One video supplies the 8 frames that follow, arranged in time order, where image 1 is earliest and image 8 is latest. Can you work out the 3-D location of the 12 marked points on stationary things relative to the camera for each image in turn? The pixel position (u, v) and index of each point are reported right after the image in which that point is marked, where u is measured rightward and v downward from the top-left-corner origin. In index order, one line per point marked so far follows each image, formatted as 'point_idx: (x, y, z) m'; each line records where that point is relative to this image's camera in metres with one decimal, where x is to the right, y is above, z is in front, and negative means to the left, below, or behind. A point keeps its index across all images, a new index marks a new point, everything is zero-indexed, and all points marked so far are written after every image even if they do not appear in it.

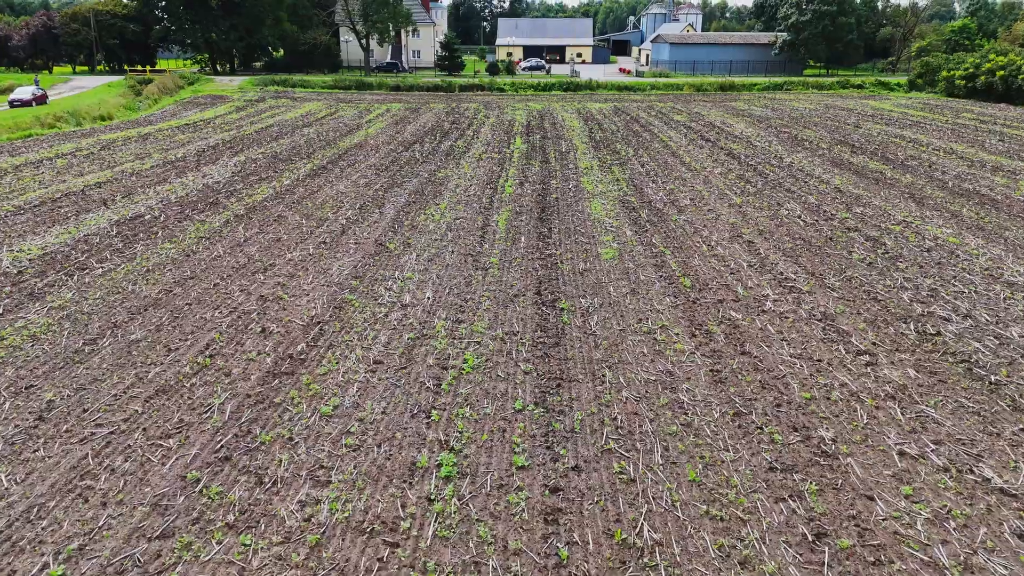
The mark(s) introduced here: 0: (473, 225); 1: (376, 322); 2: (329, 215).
0: (-0.4, +0.6, +9.9) m
1: (-0.9, -0.2, +6.5) m
2: (-1.9, +0.7, +10.3) m
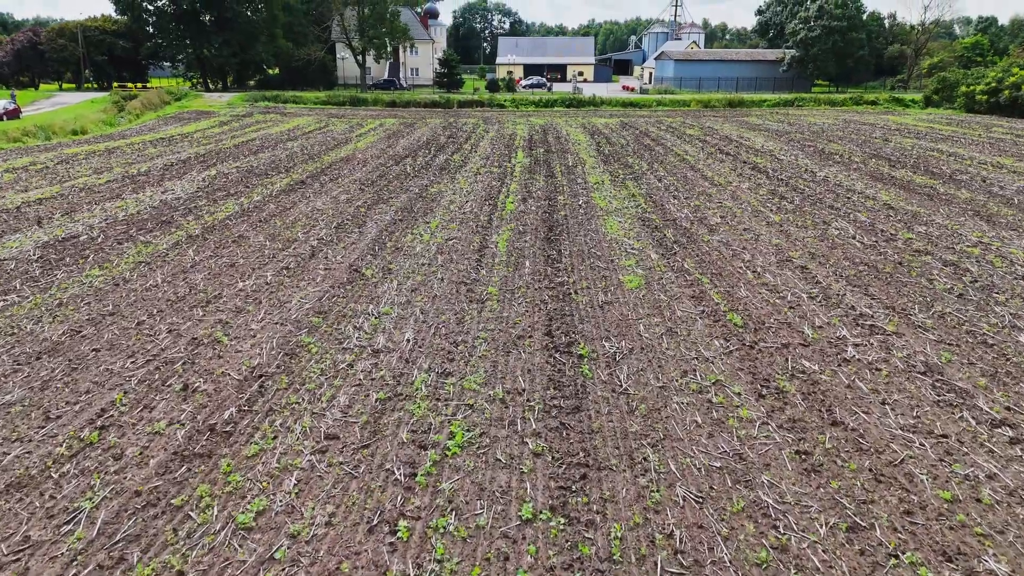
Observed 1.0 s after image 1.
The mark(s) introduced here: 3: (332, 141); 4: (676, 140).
0: (-0.4, +0.3, +8.4) m
1: (-0.9, -0.4, +4.9) m
2: (-1.9, +0.5, +8.7) m
3: (-3.3, +2.7, +18.6) m
4: (+3.1, +2.8, +18.9) m
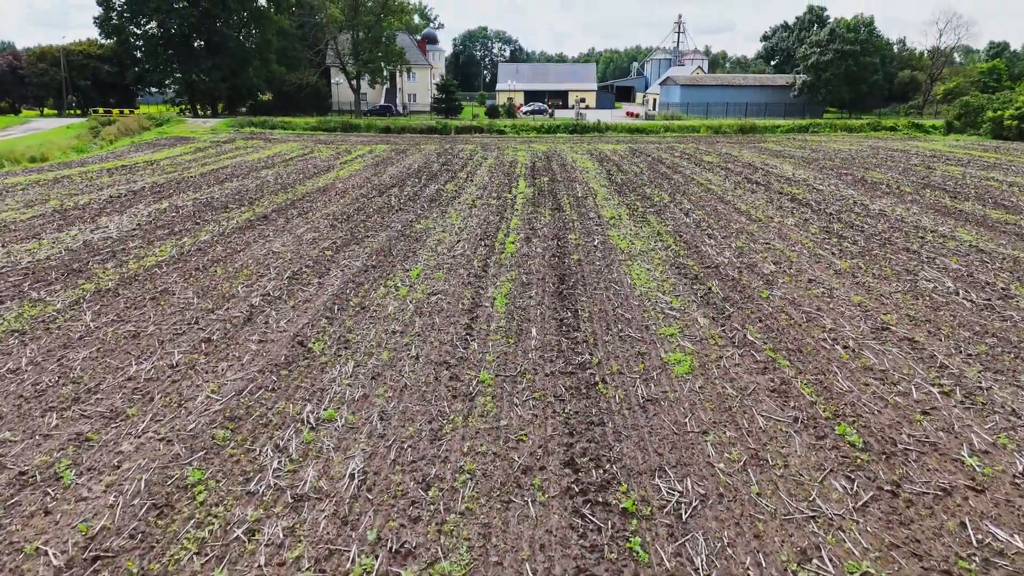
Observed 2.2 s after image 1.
0: (-0.4, -0.1, +6.4) m
1: (-0.9, -0.8, +3.0) m
2: (-1.8, 0.0, +6.8) m
3: (-3.3, +2.0, +16.7) m
4: (+3.1, +2.0, +17.0) m
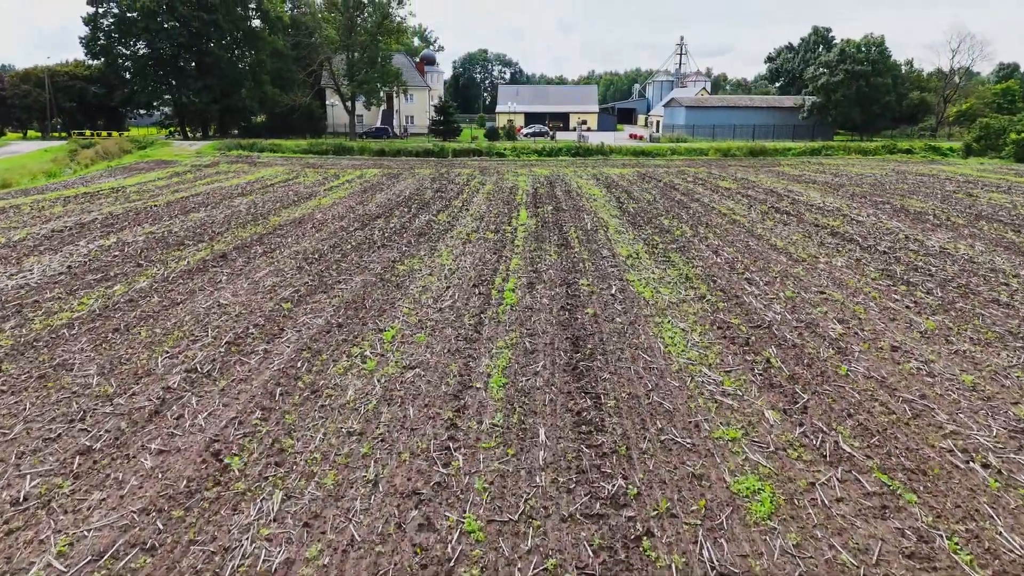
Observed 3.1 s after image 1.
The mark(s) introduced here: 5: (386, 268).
0: (-0.4, -0.5, +4.9) m
1: (-0.9, -1.1, +1.4) m
2: (-1.8, -0.4, +5.3) m
3: (-3.3, +1.4, +15.2) m
4: (+3.1, +1.4, +15.5) m
5: (-1.1, +0.2, +8.4) m
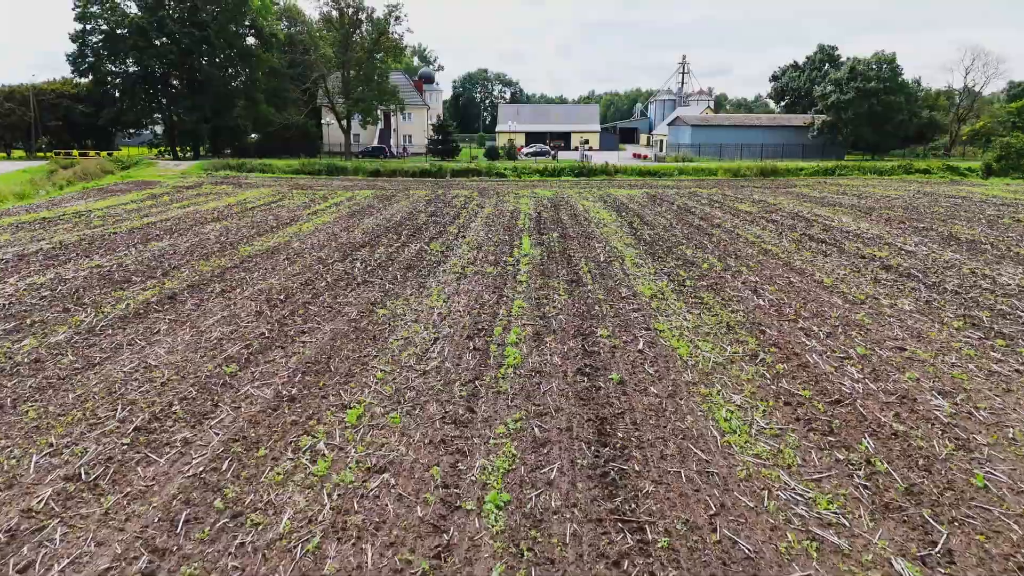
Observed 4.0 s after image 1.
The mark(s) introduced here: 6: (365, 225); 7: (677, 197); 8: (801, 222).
0: (-0.3, -0.8, +3.5) m
1: (-0.8, -1.3, 0.0) m
2: (-1.8, -0.7, +3.8) m
3: (-3.3, +0.9, +13.8) m
4: (+3.1, +1.0, +14.1) m
5: (-1.0, -0.2, +7.0) m
6: (-2.0, +0.8, +13.4) m
7: (+3.1, +1.7, +19.1) m
8: (+3.9, +0.9, +13.4) m
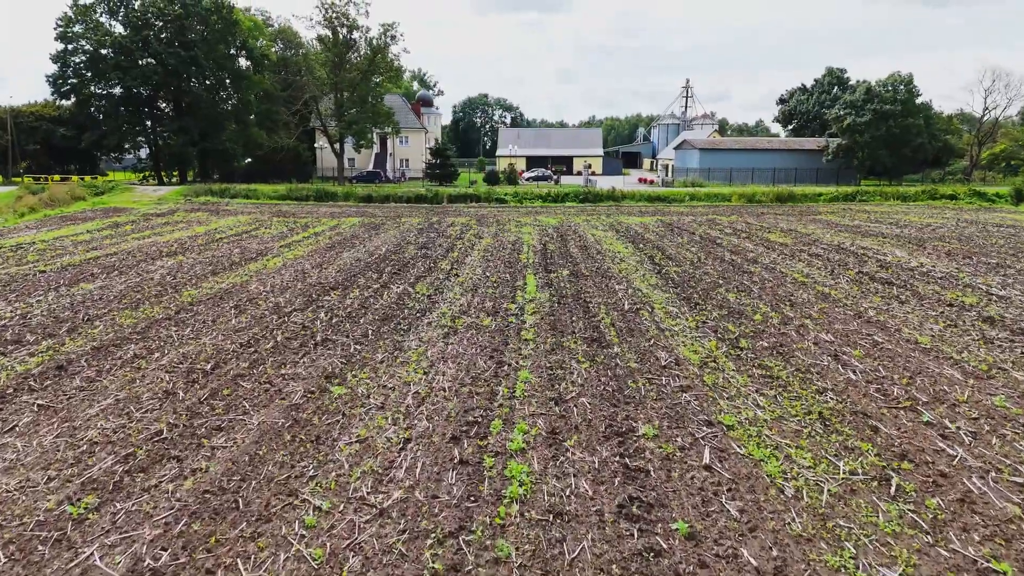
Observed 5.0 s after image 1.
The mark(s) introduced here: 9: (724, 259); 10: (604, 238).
0: (-0.3, -1.0, +1.6) m
1: (-0.8, -1.5, -1.9) m
2: (-1.8, -1.0, +1.9) m
3: (-3.3, +0.4, +12.0) m
4: (+3.1, +0.4, +12.3) m
5: (-1.0, -0.5, +5.1) m
6: (-1.9, +0.3, +11.5) m
7: (+3.1, +1.1, +17.3) m
8: (+3.9, +0.4, +11.6) m
9: (+2.4, +0.3, +11.2) m
10: (+1.3, +0.7, +14.3) m
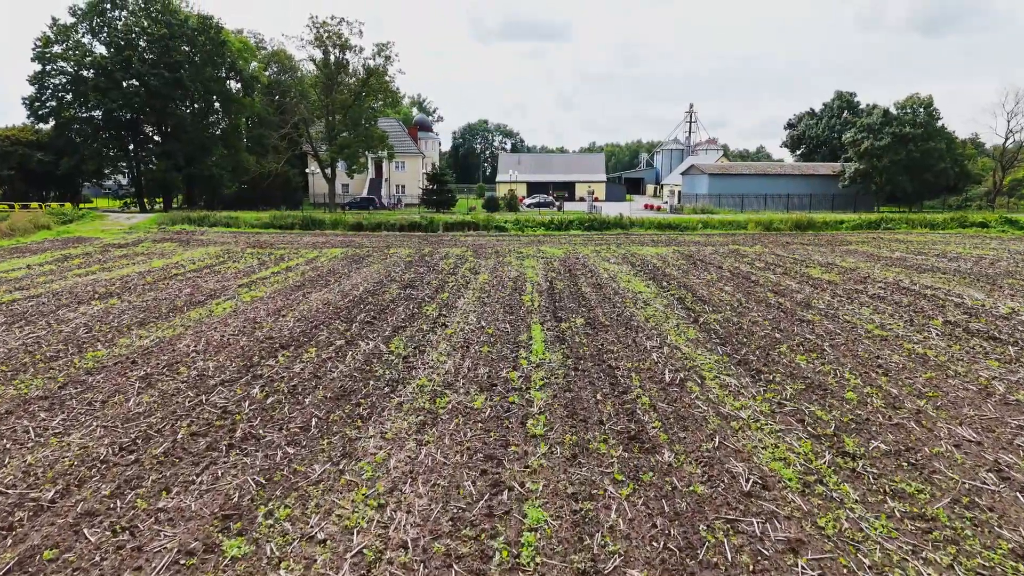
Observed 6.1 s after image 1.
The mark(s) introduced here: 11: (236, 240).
0: (-0.3, -1.2, -0.4) m
1: (-0.8, -1.6, -3.9) m
2: (-1.8, -1.2, 0.0) m
3: (-3.3, -0.1, +10.0) m
4: (+3.1, 0.0, +10.3) m
5: (-1.0, -0.8, +3.2) m
6: (-1.9, -0.1, +9.6) m
7: (+3.2, +0.5, +15.3) m
8: (+3.9, -0.1, +9.6) m
9: (+2.4, -0.2, +9.3) m
10: (+1.3, +0.2, +12.4) m
11: (-5.4, +0.9, +19.7) m
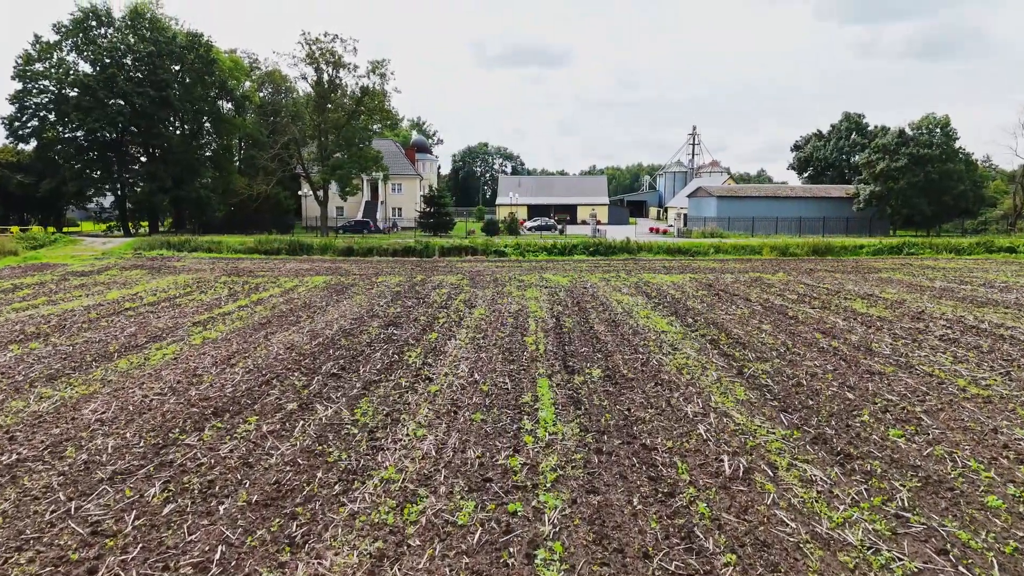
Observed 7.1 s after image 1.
0: (-0.3, -1.3, -2.0) m
1: (-0.8, -1.6, -5.5) m
2: (-1.8, -1.3, -1.6) m
3: (-3.3, -0.4, +8.5) m
4: (+3.1, -0.4, +8.8) m
5: (-1.0, -1.0, +1.6) m
6: (-1.9, -0.5, +8.0) m
7: (+3.2, 0.0, +13.8) m
8: (+3.9, -0.4, +8.1) m
9: (+2.4, -0.5, +7.7) m
10: (+1.3, -0.2, +10.8) m
11: (-5.4, +0.4, +18.2) m
